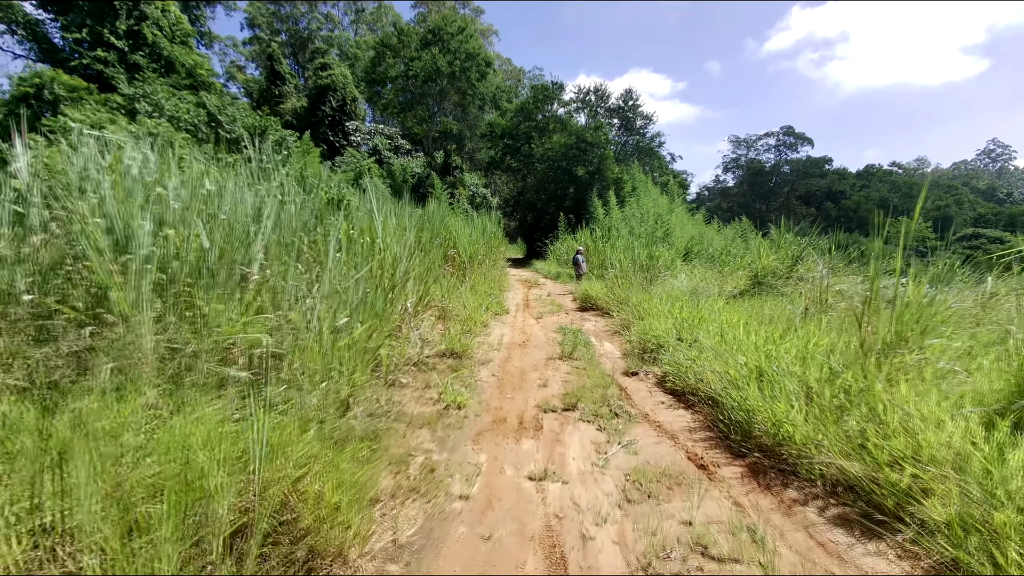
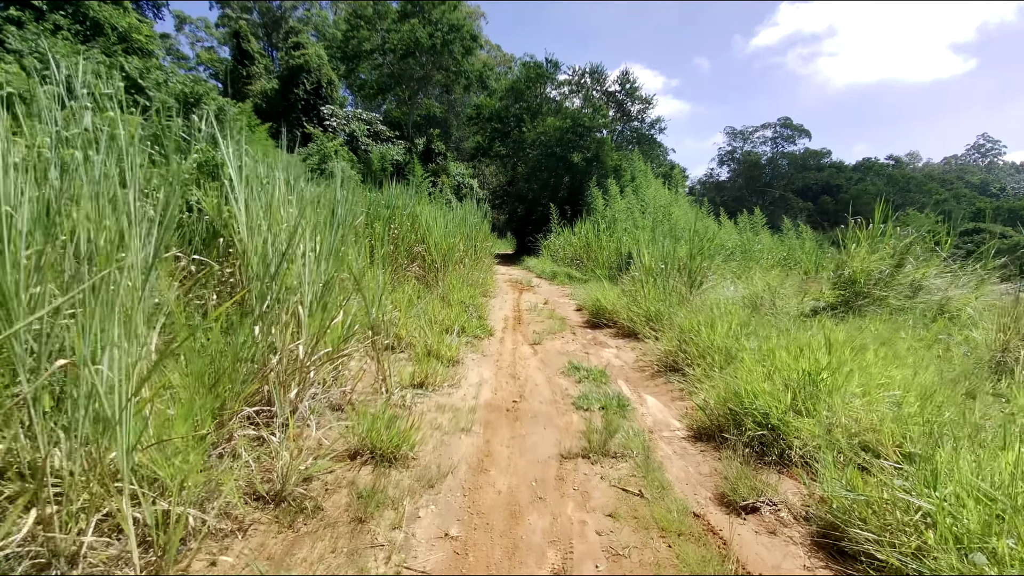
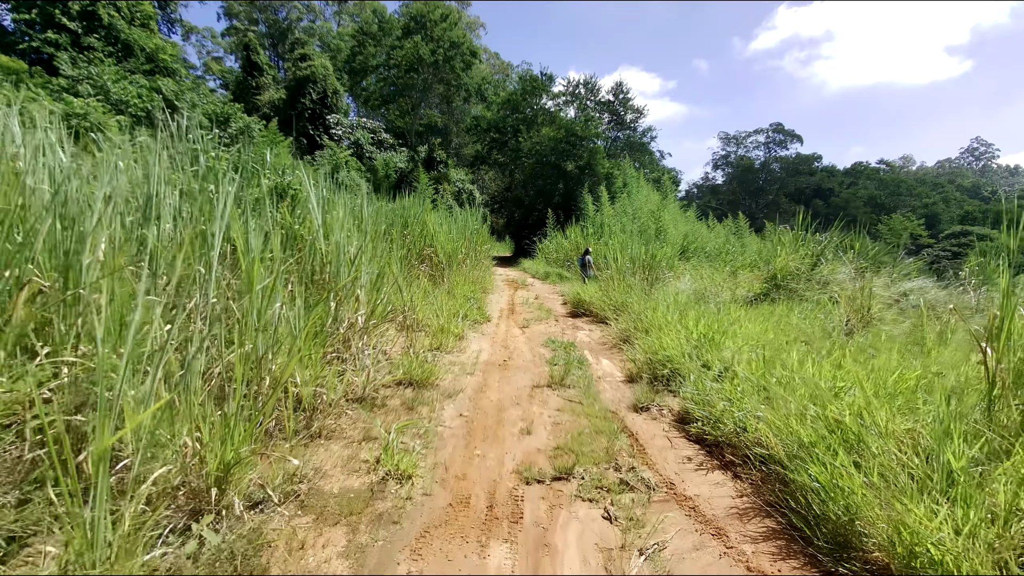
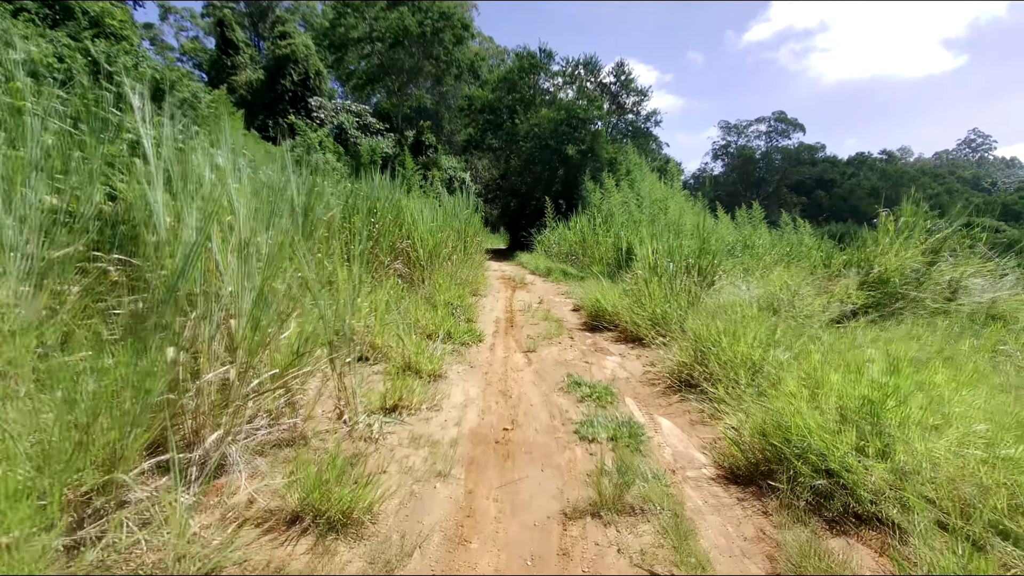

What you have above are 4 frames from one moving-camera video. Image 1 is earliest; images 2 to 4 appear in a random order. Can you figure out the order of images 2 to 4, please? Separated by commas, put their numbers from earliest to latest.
3, 2, 4
